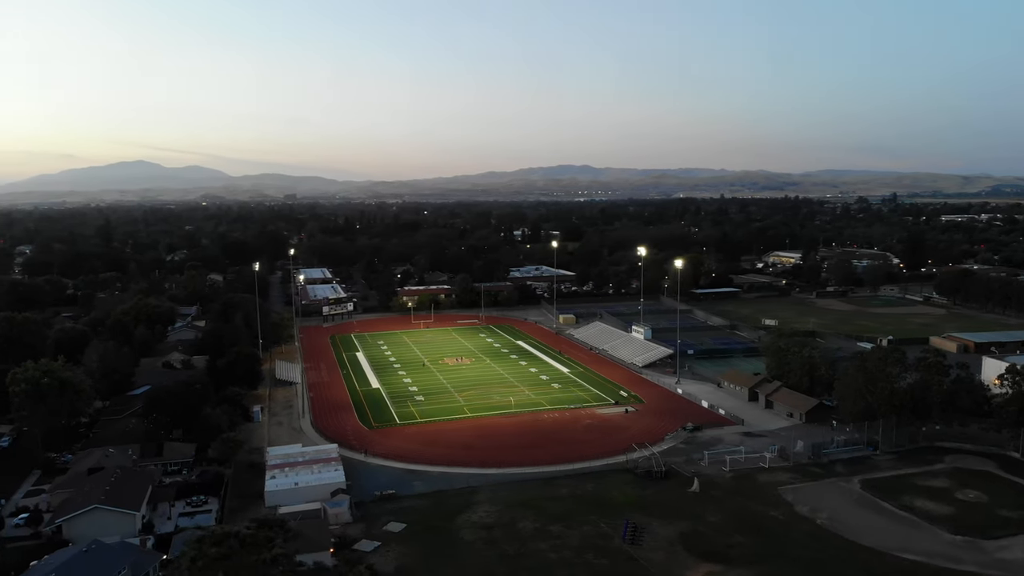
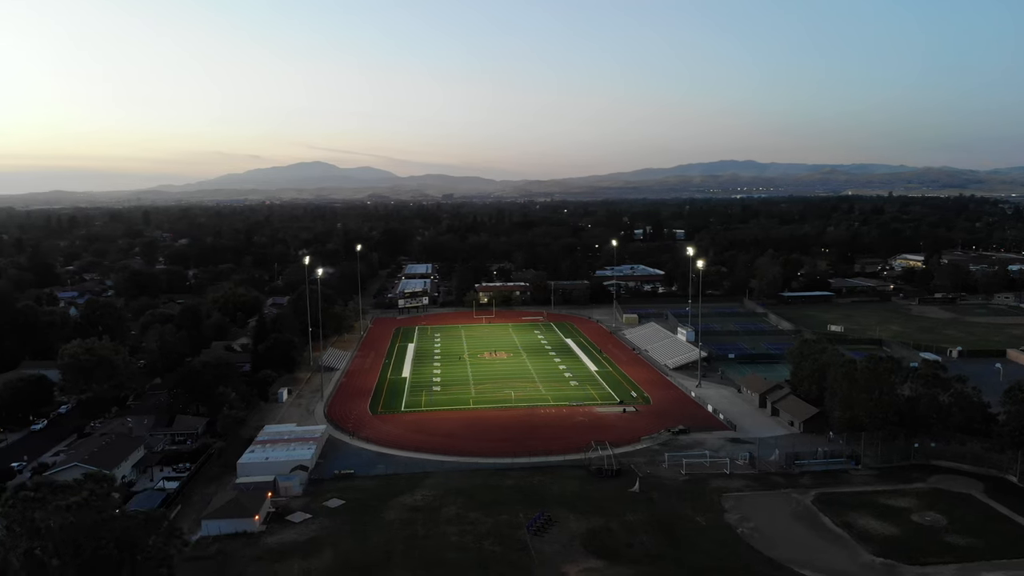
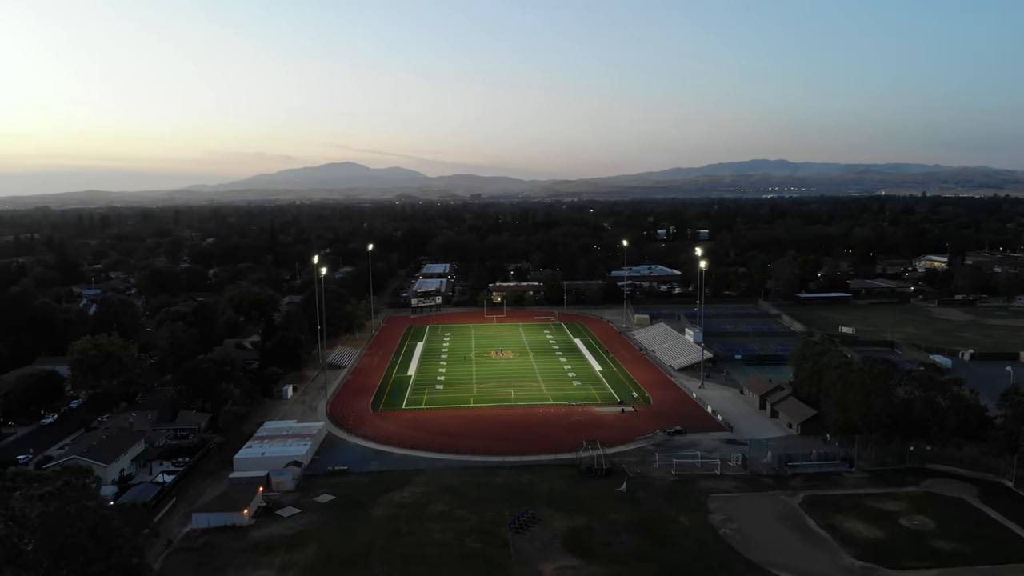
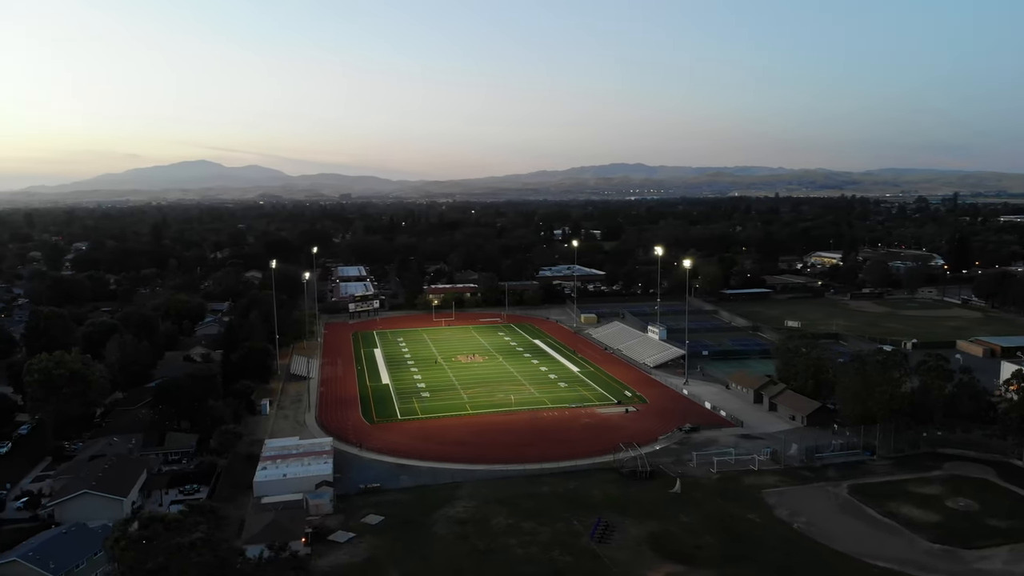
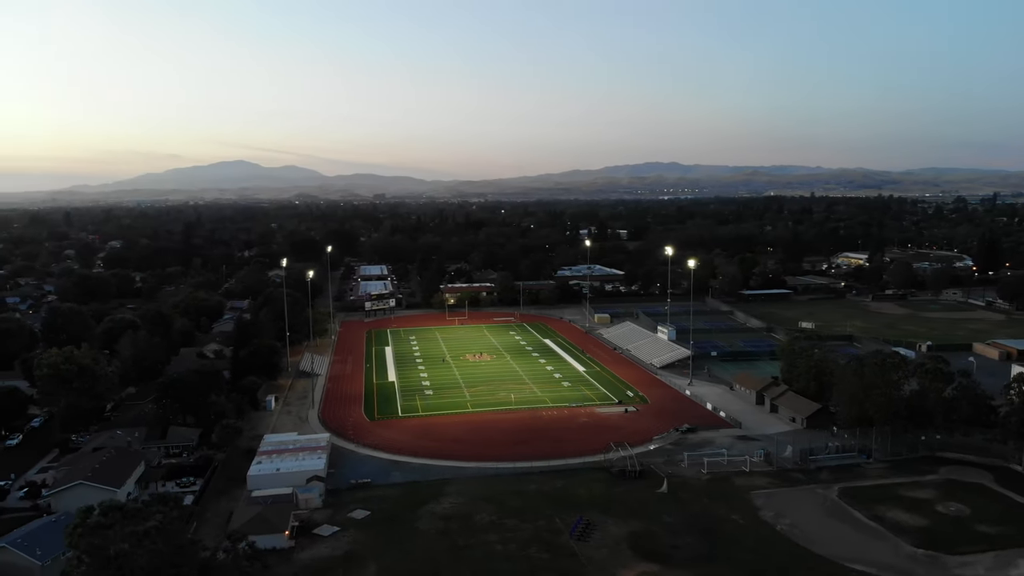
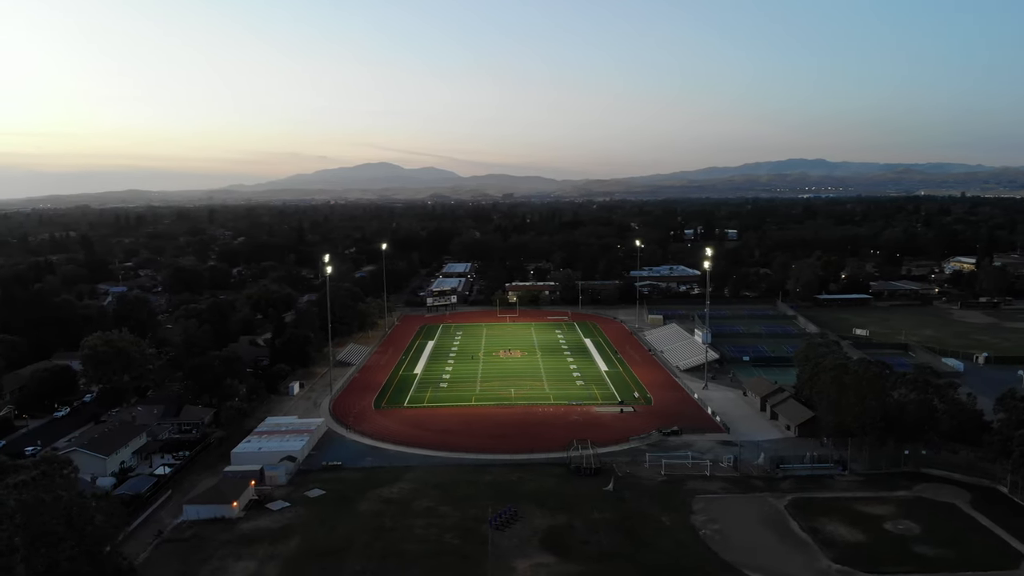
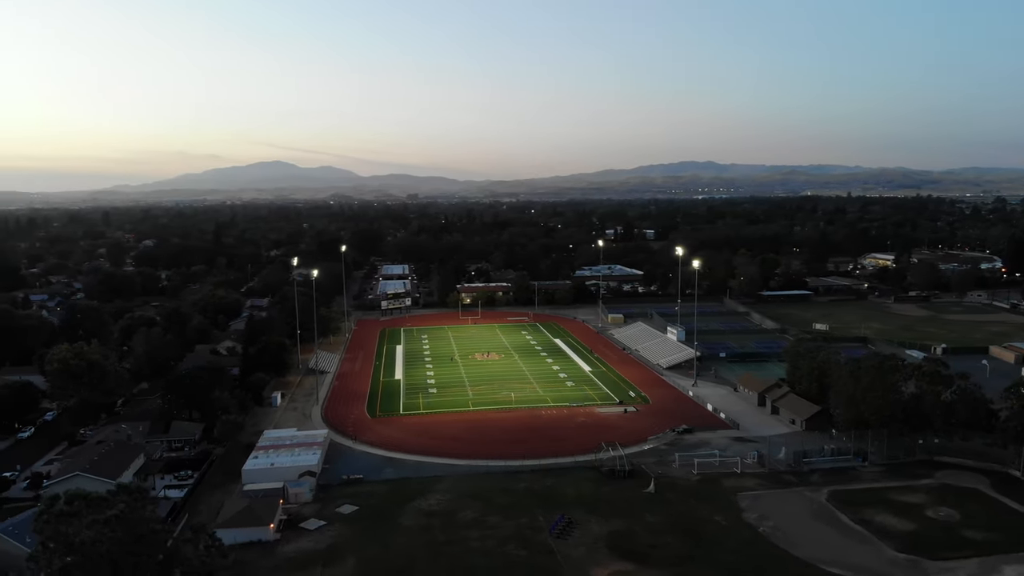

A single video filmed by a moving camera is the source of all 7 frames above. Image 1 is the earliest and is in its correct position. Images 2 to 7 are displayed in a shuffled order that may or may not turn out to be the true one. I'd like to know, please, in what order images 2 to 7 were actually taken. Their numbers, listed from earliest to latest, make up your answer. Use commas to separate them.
4, 5, 7, 2, 3, 6
